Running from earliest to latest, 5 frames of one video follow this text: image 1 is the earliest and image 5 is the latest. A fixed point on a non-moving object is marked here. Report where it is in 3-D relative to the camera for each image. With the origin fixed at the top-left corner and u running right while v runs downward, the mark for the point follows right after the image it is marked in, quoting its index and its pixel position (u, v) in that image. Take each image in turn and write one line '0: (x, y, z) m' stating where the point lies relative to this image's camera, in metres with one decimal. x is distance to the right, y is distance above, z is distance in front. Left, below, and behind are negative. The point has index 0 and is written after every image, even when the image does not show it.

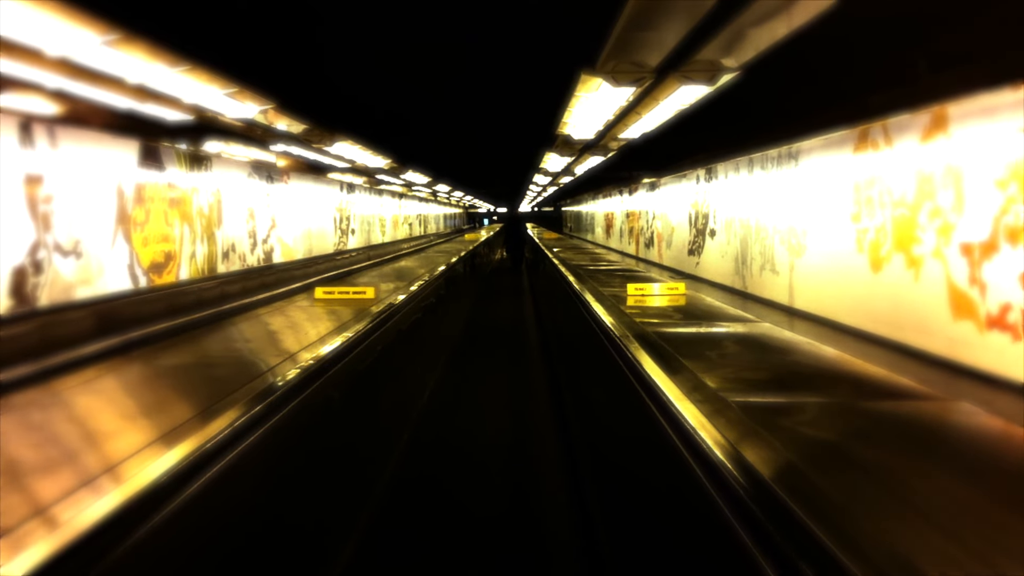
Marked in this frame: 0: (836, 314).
0: (+3.4, -0.3, +6.4) m
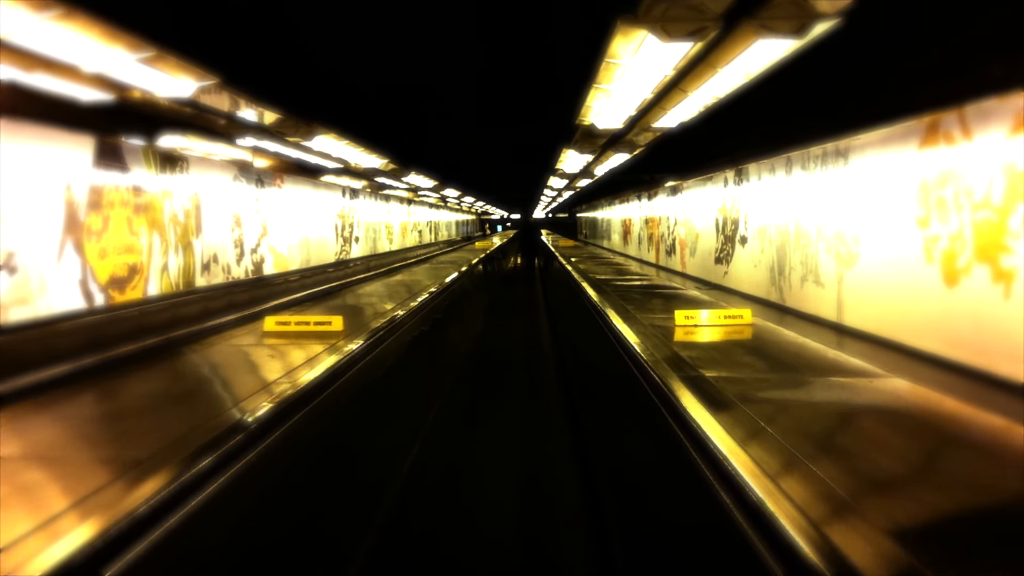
0: (+3.5, -0.4, +5.4) m
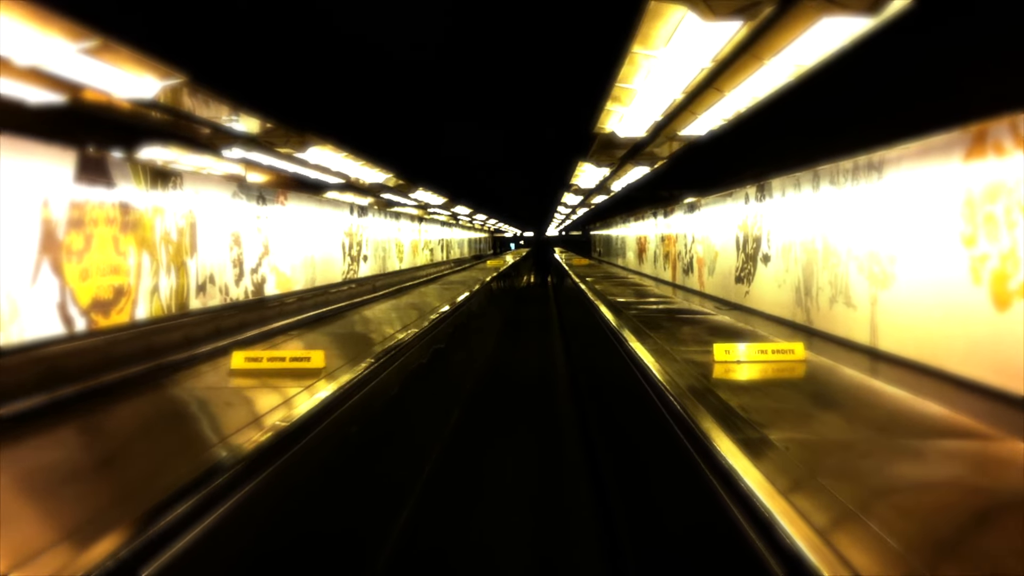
0: (+3.6, -0.6, +4.9) m
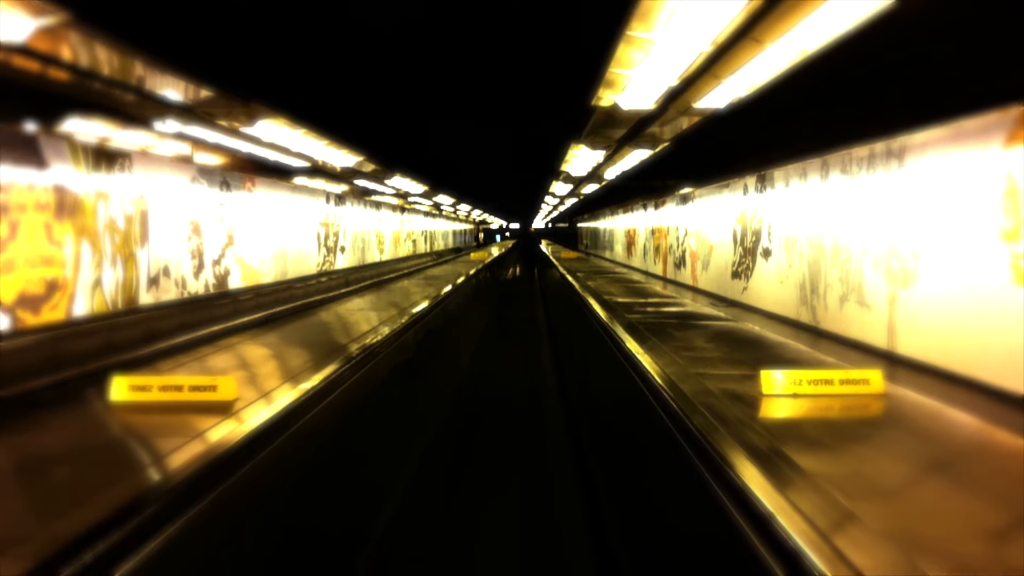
0: (+3.4, -0.6, +4.4) m
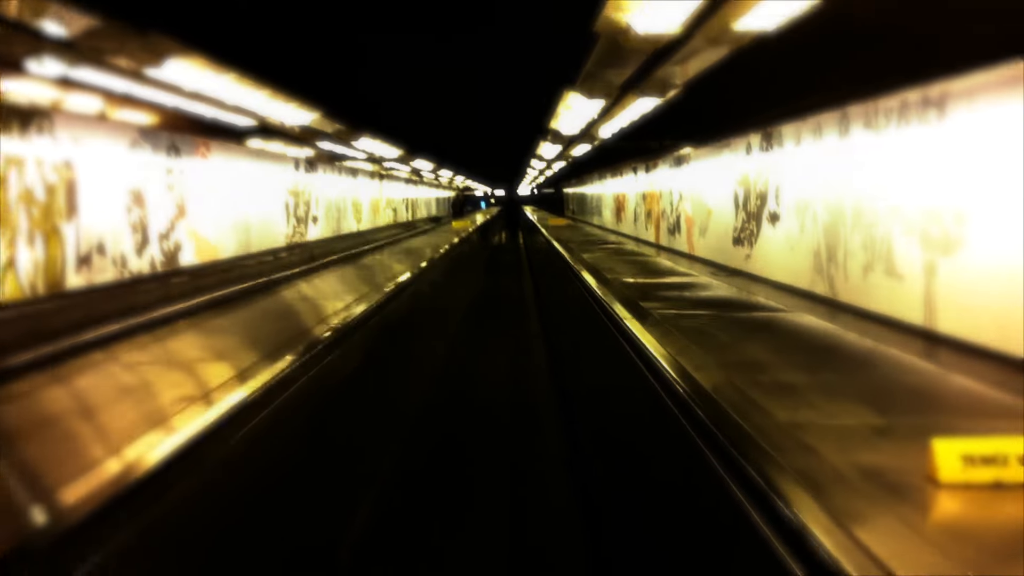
0: (+3.4, -0.4, +3.8) m
